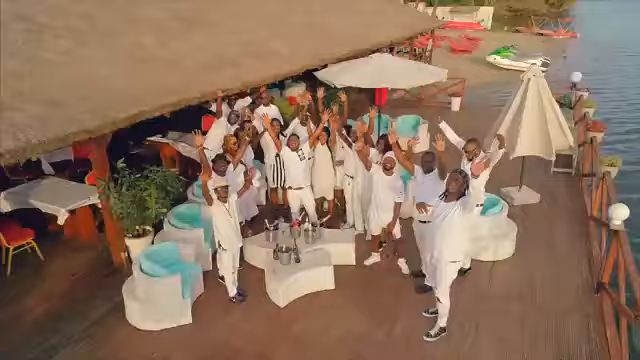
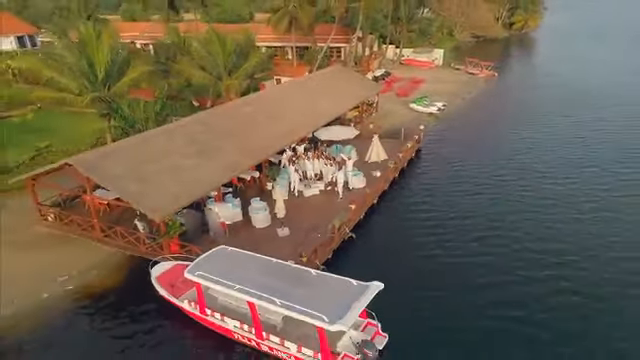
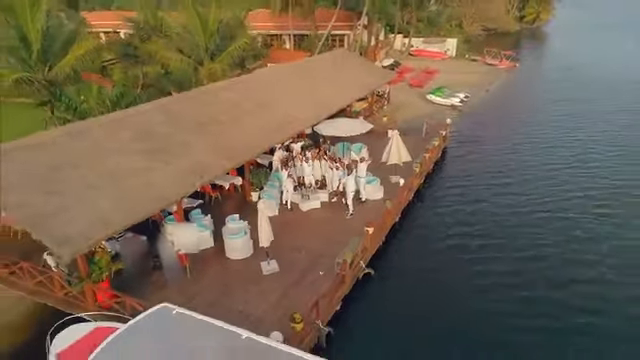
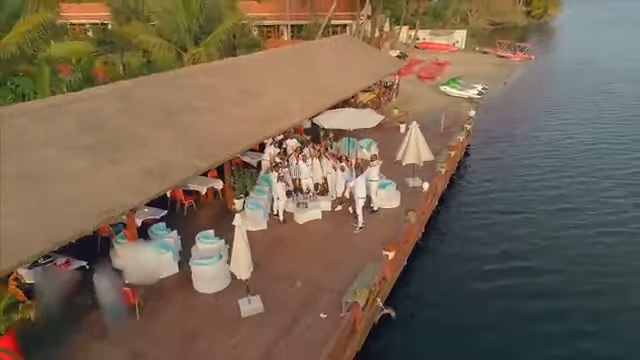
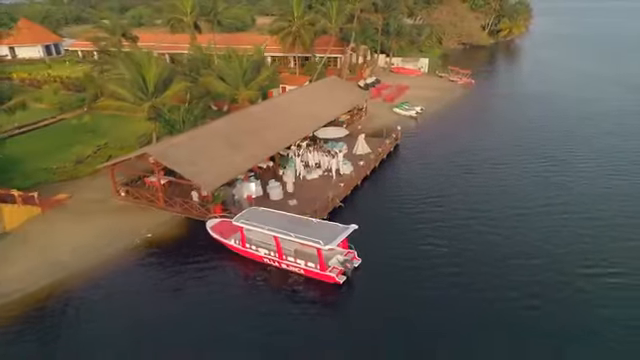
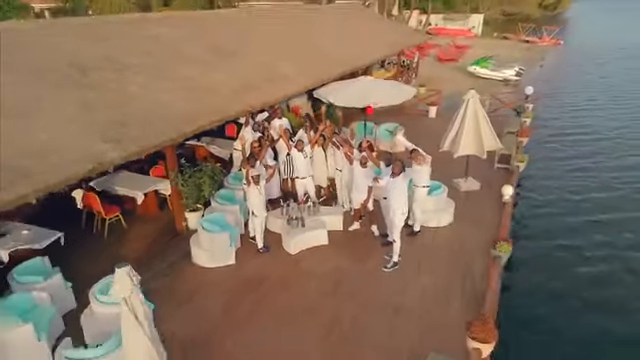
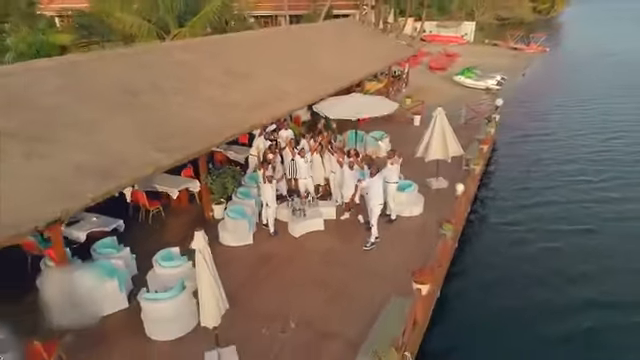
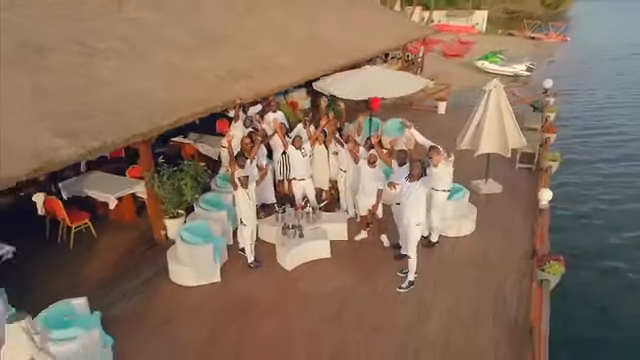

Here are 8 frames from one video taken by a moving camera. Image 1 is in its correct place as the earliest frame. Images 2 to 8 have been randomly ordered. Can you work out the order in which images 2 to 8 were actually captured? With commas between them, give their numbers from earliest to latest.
8, 6, 7, 4, 3, 2, 5
